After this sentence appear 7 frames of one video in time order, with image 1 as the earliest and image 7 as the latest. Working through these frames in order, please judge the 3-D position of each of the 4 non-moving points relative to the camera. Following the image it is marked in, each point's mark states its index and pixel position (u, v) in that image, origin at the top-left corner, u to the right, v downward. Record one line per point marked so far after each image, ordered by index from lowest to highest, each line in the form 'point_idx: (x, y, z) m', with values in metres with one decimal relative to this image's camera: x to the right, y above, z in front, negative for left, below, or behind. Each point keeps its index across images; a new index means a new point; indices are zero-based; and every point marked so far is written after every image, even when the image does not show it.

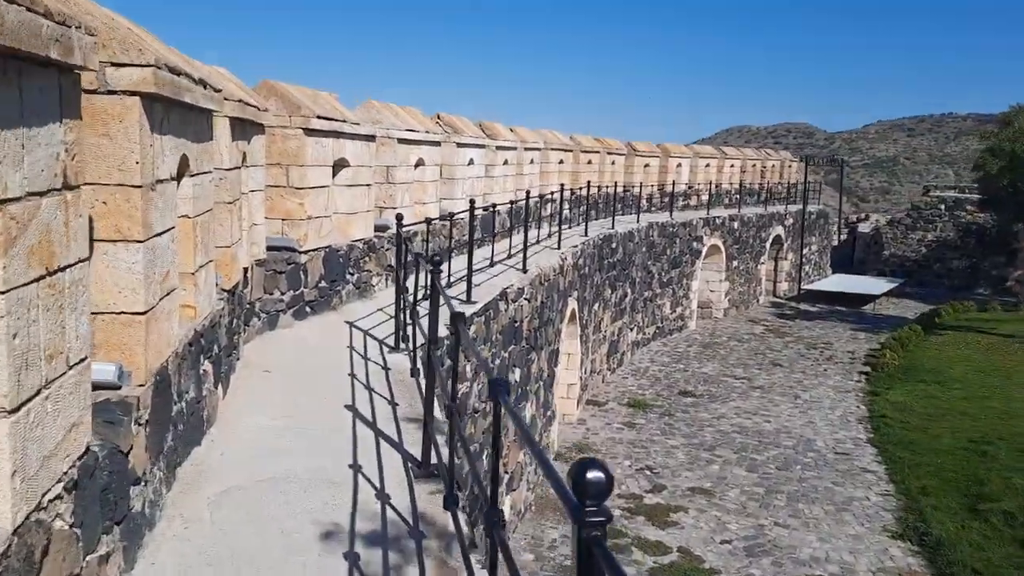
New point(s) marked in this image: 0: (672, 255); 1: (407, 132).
0: (+3.8, +0.8, +19.8) m
1: (-1.0, +1.6, +8.3) m
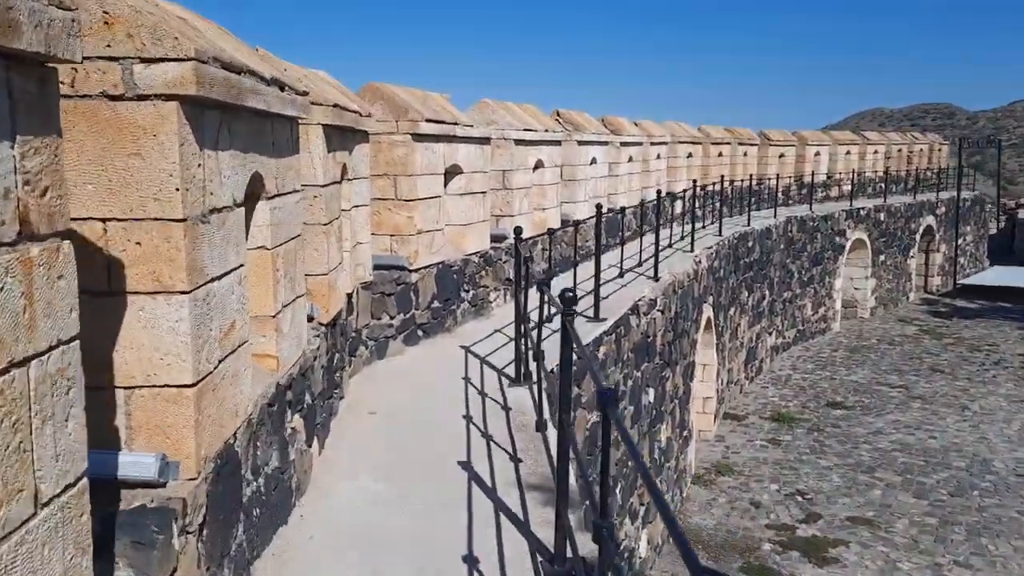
0: (+6.6, +0.8, +18.3) m
1: (+0.1, +1.4, +7.6) m
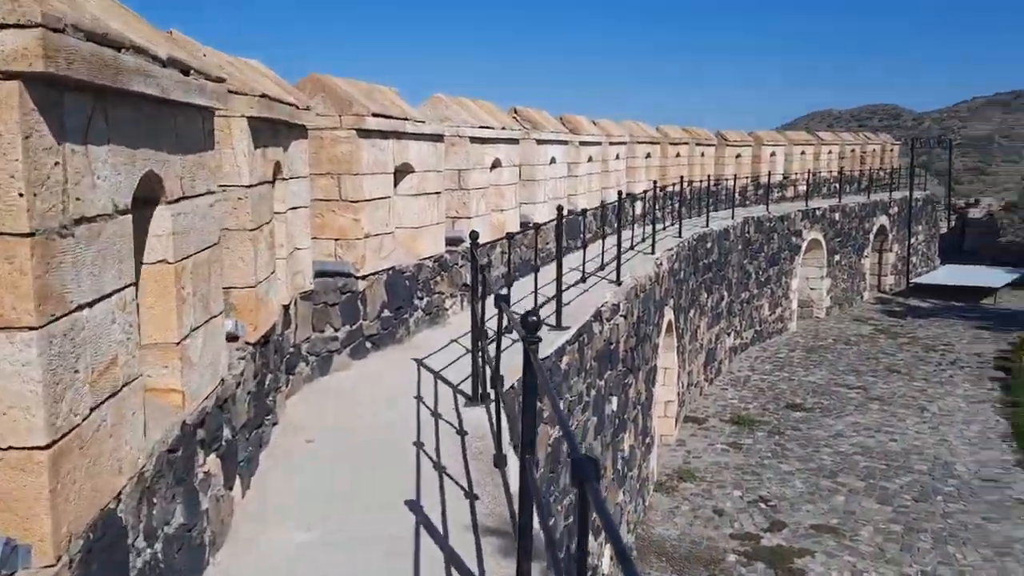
0: (+5.7, +0.8, +18.2) m
1: (-0.3, +1.4, +7.2) m
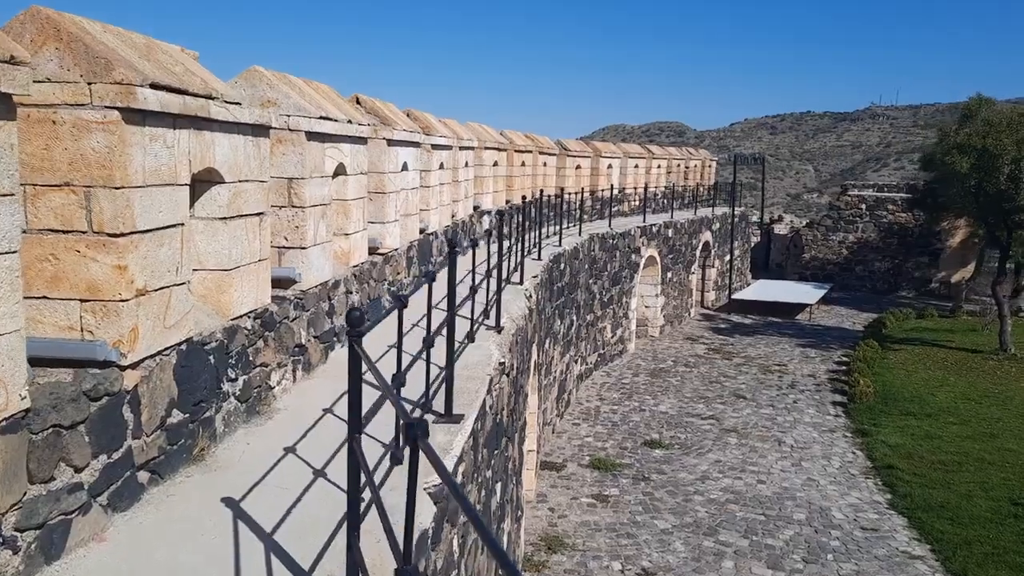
0: (+2.1, +0.3, +17.2) m
1: (-1.2, +1.0, +5.1) m
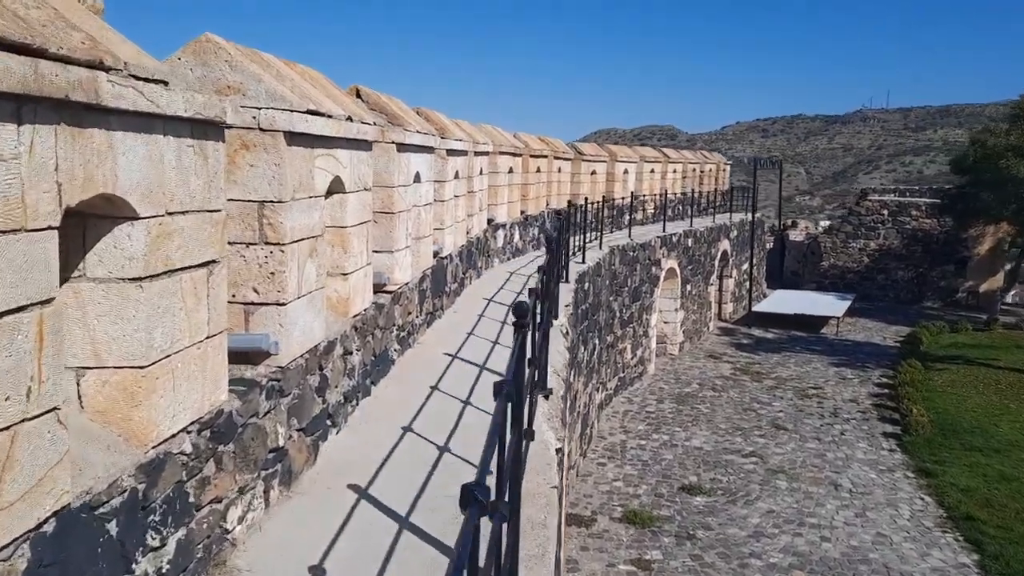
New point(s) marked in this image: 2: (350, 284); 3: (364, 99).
0: (+2.3, 0.0, +15.6) m
1: (-0.9, +0.7, +3.5) m
2: (-0.9, 0.0, +4.3) m
3: (-1.0, +1.2, +5.5) m
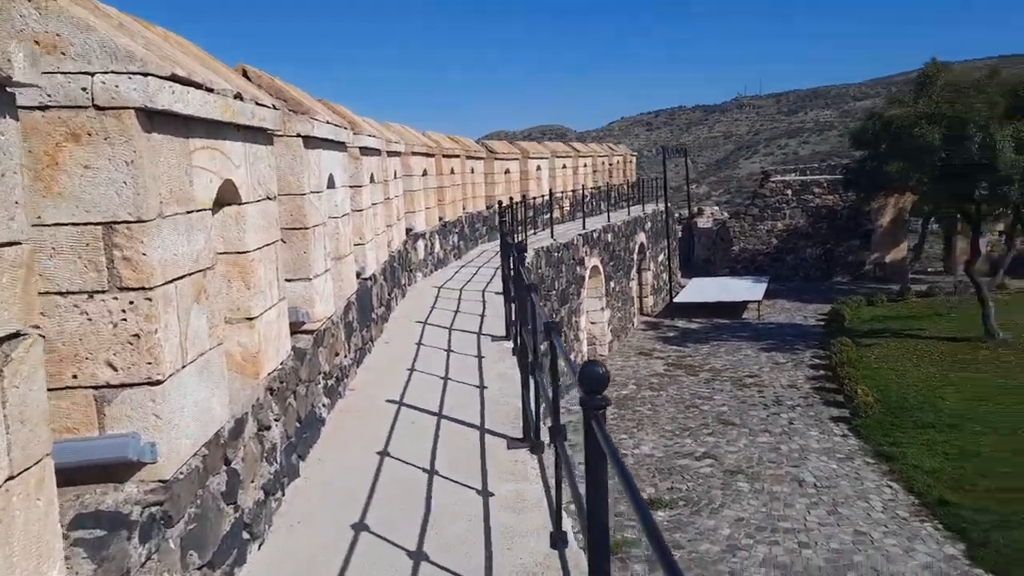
0: (+0.8, 0.0, +14.7) m
1: (-0.9, +0.5, +2.3) m
2: (-1.0, -0.2, +3.1) m
3: (-1.3, +1.0, +4.3) m
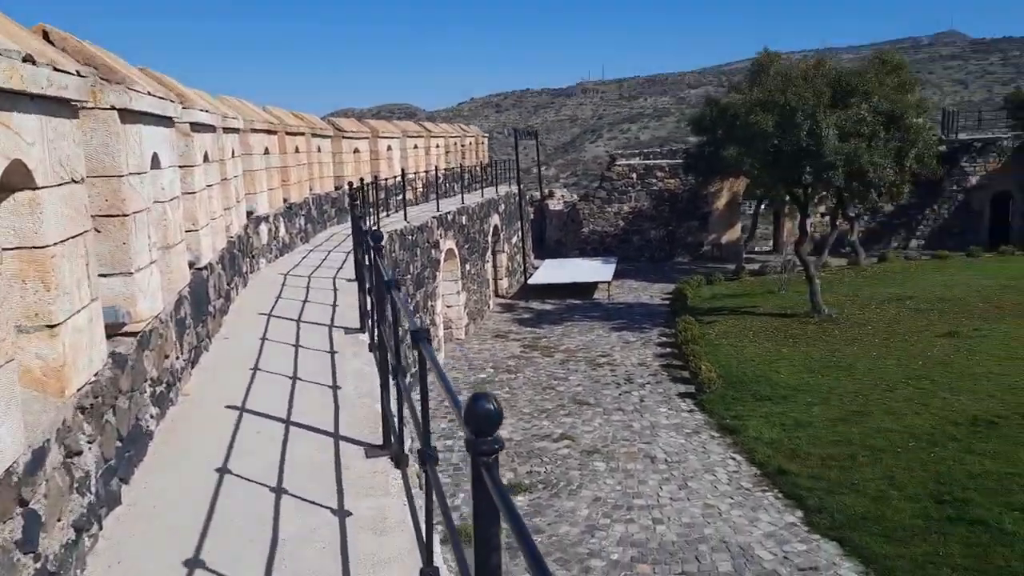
0: (-1.7, +0.3, +14.4) m
1: (-1.3, +0.5, +1.8) m
2: (-1.4, -0.2, +2.6) m
3: (-2.0, +1.0, +3.7) m
